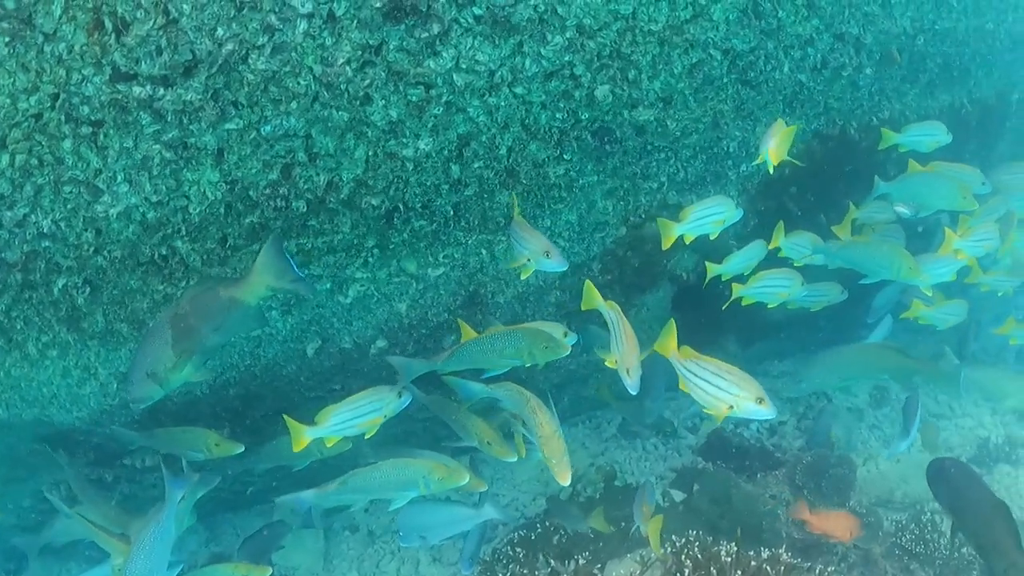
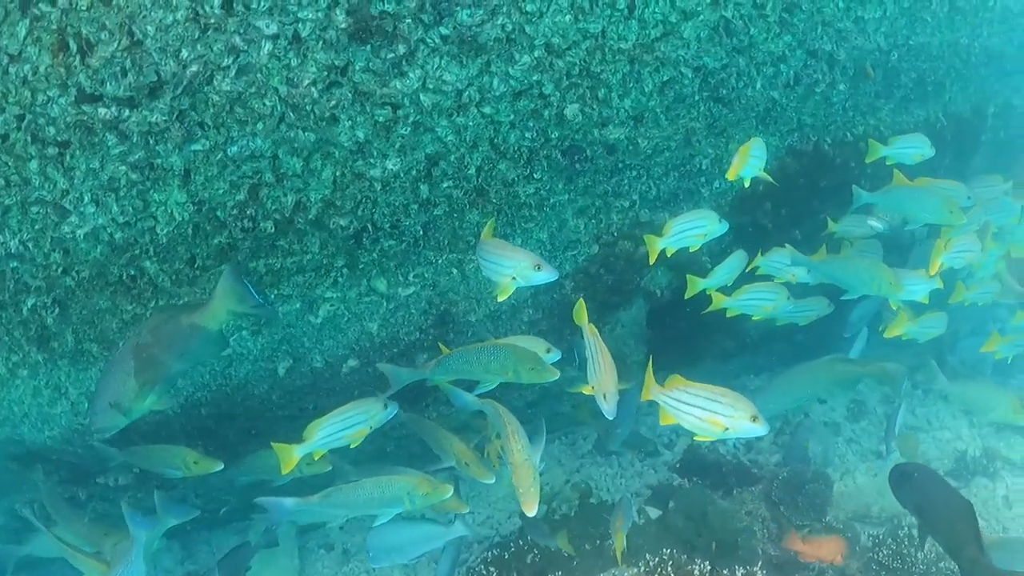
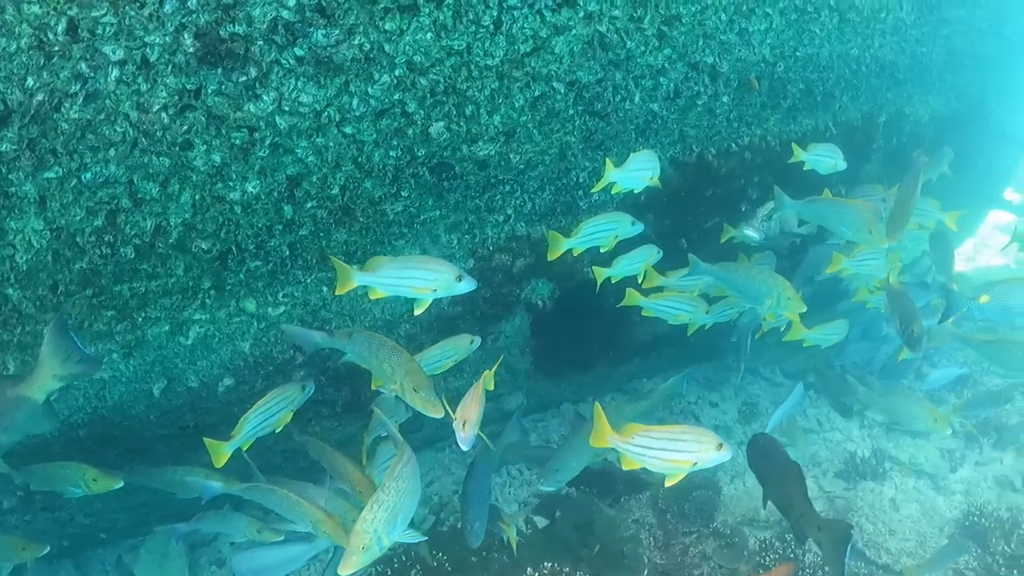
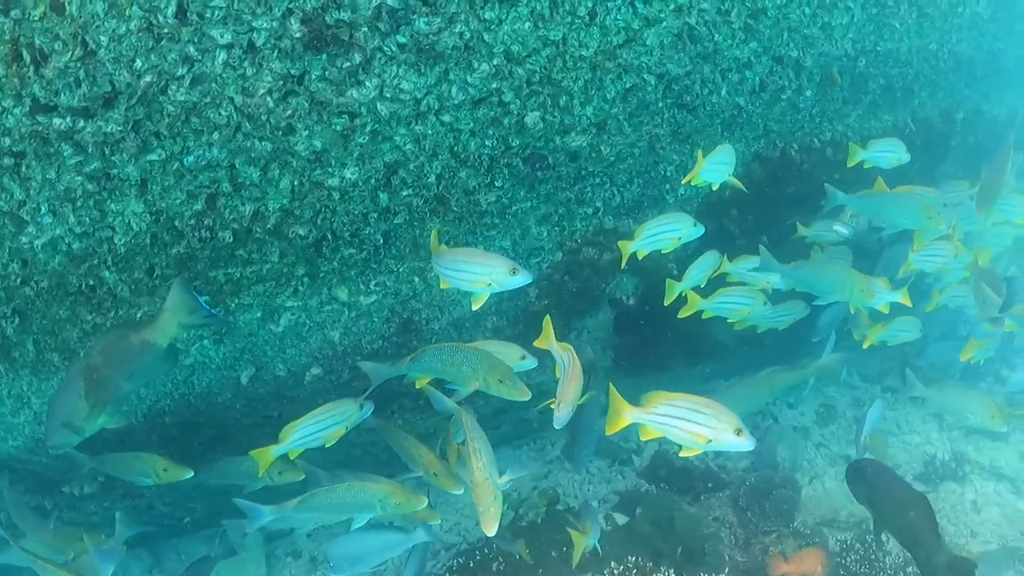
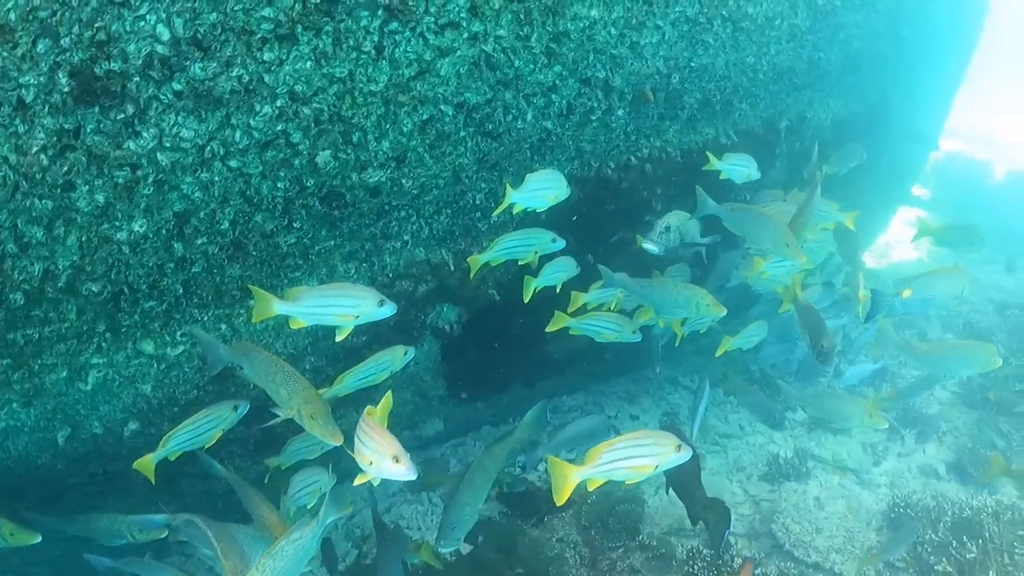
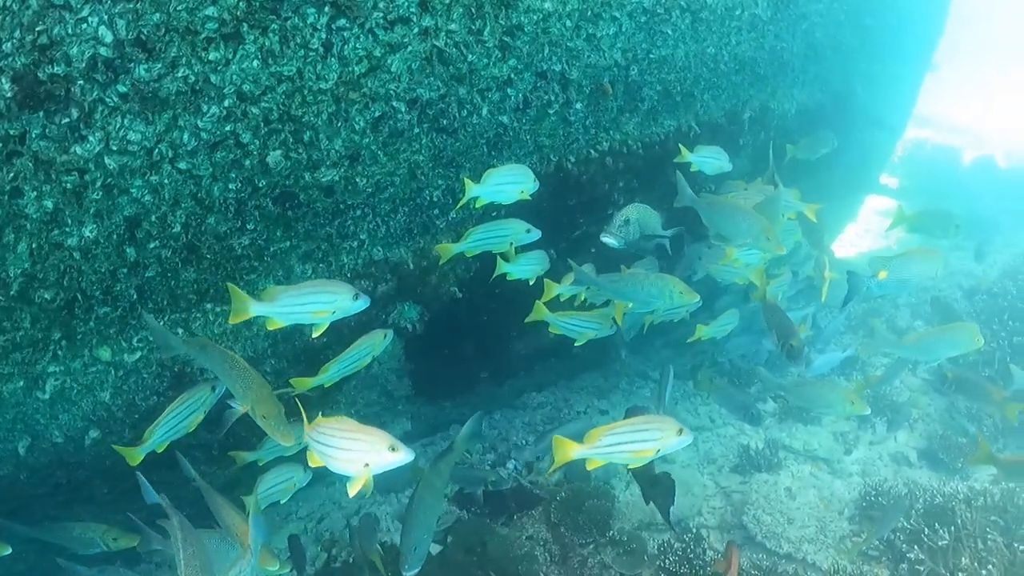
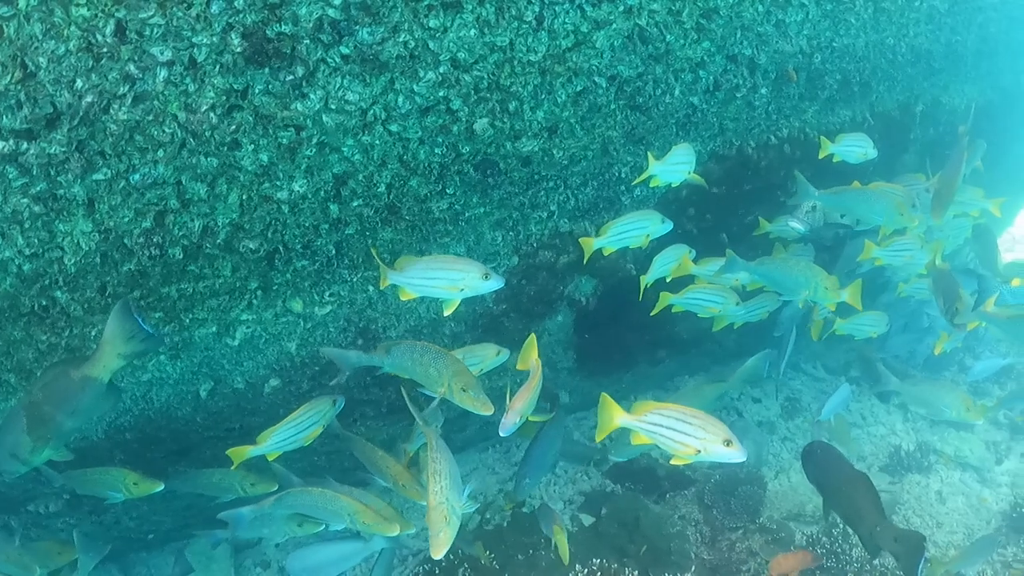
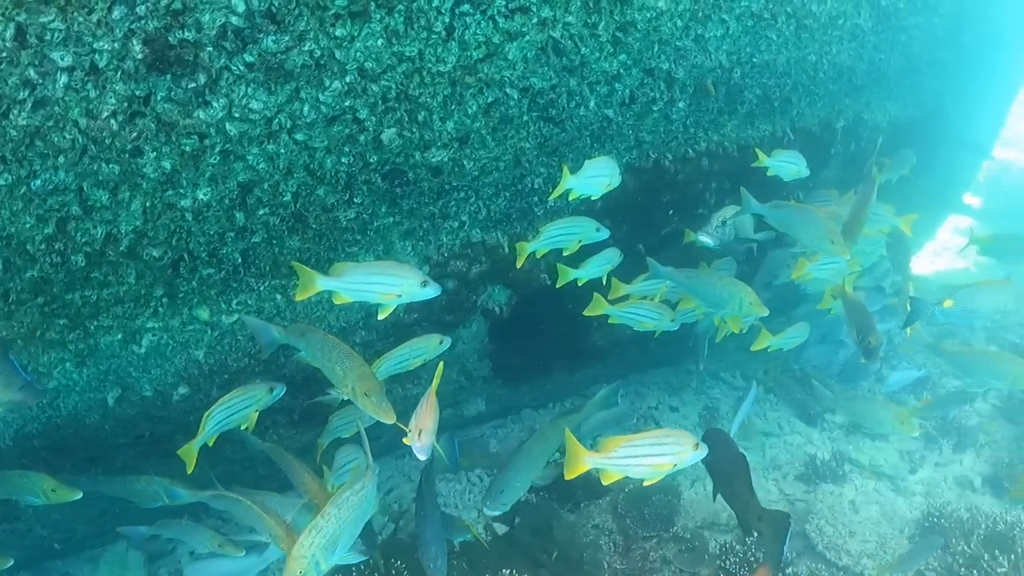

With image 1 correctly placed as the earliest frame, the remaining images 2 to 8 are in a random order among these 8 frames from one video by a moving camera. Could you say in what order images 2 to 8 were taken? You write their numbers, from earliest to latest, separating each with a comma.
2, 4, 7, 3, 8, 5, 6
